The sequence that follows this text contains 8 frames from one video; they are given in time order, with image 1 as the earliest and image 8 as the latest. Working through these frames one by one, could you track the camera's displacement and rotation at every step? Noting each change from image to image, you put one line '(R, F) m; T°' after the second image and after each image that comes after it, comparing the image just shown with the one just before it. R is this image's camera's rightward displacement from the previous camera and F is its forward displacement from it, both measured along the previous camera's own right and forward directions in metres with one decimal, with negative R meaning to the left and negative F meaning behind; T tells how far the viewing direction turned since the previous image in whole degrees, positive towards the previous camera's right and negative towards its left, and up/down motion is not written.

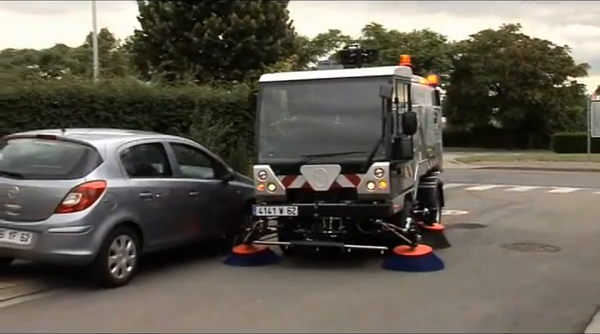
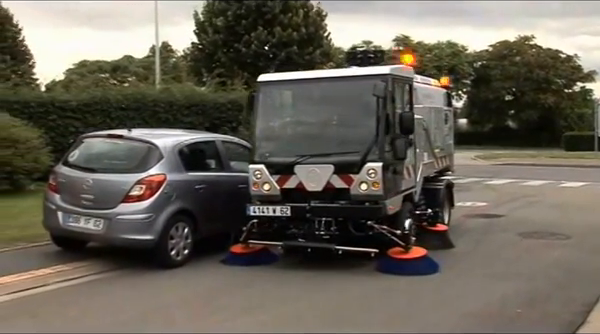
(+0.1, -0.9) m; -4°
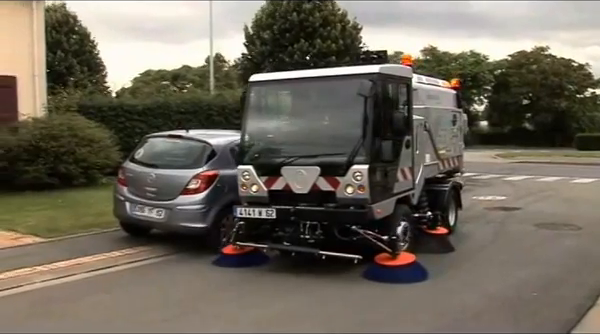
(+0.1, -1.0) m; -4°
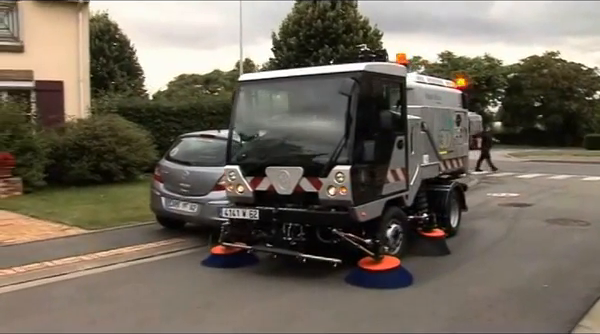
(+0.1, -0.6) m; -2°
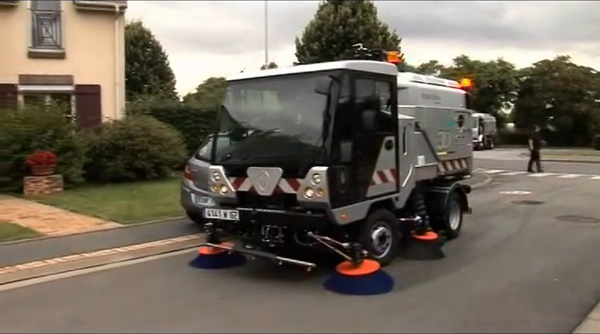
(0.0, -0.5) m; -2°
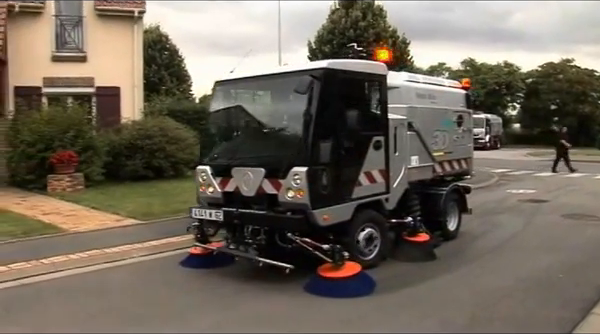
(0.0, -0.3) m; -1°
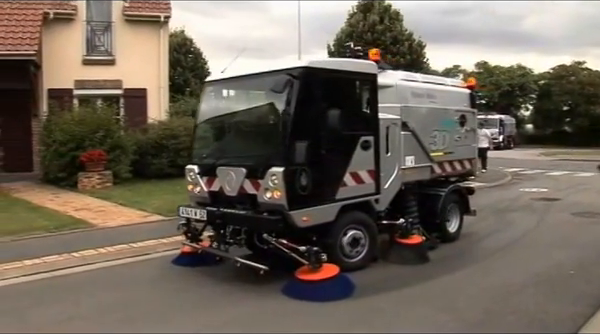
(0.0, -0.4) m; -2°
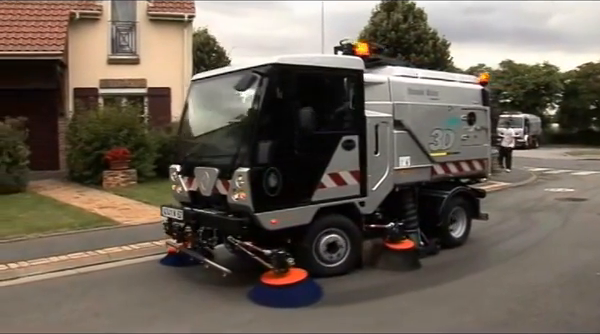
(0.0, 0.0) m; -2°
